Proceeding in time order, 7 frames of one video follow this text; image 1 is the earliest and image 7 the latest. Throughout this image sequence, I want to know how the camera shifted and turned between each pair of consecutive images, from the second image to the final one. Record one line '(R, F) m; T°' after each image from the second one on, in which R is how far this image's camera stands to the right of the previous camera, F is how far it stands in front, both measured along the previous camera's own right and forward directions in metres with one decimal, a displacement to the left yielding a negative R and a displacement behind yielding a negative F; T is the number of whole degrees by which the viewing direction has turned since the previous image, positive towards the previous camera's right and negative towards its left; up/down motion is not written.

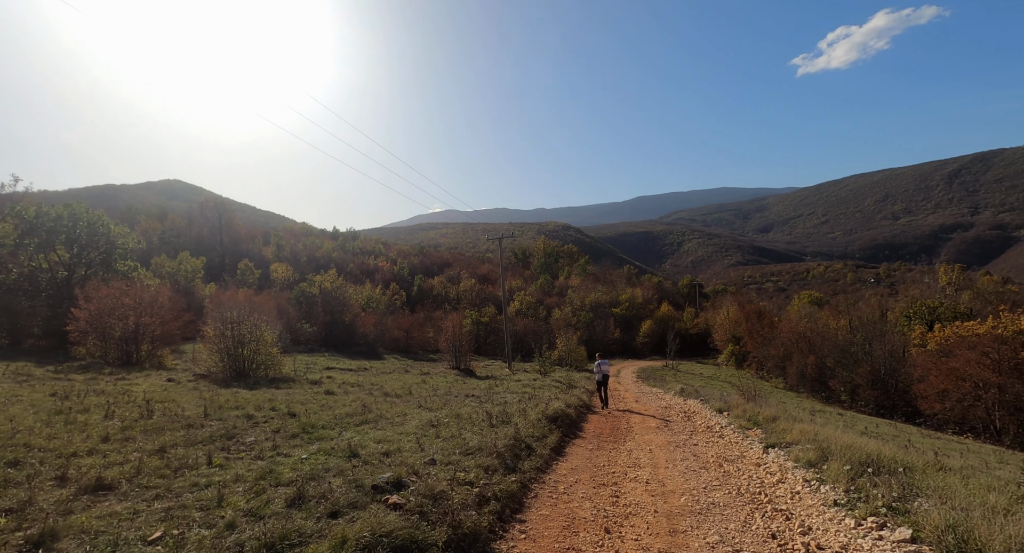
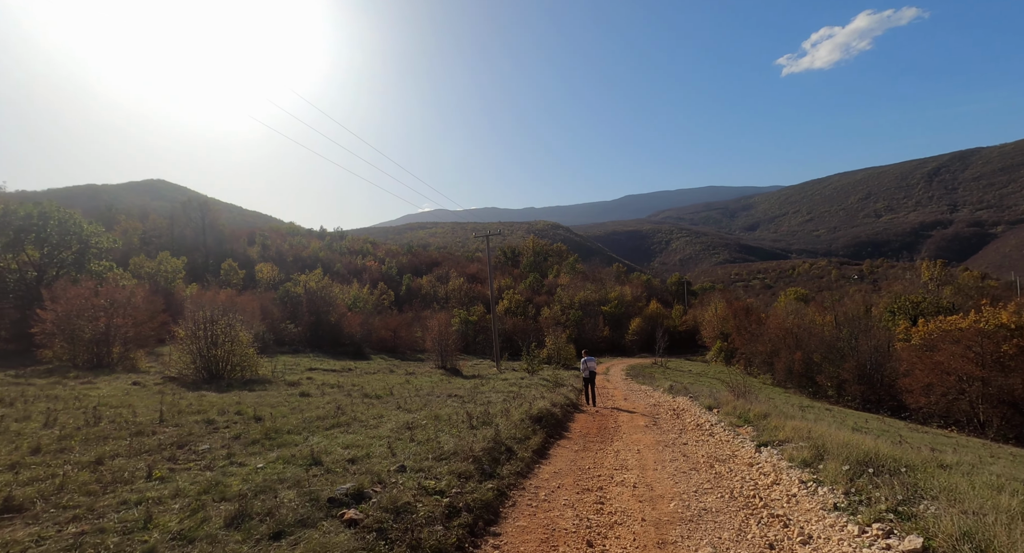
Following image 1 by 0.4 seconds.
(+0.2, +0.4) m; +1°
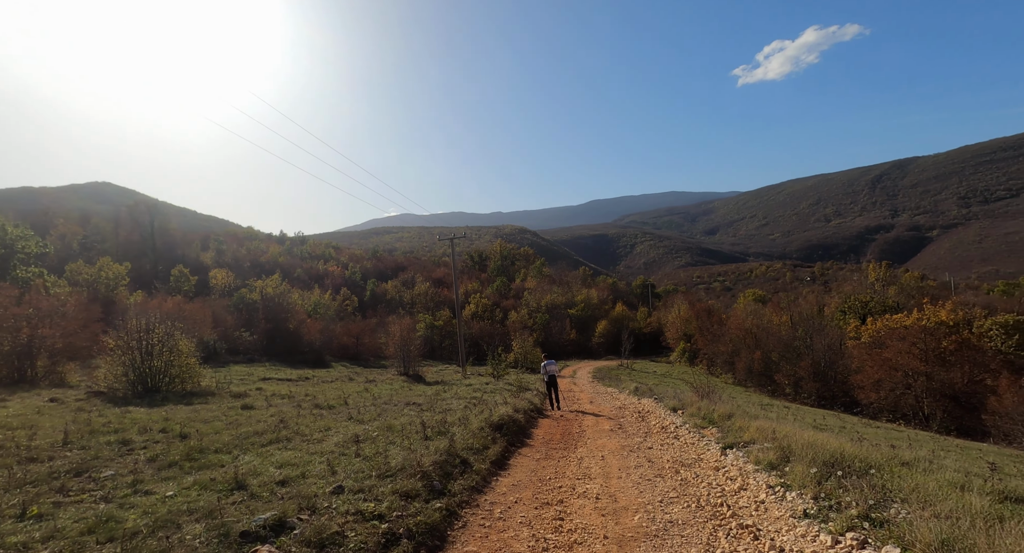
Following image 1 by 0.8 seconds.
(+0.2, +0.5) m; +4°
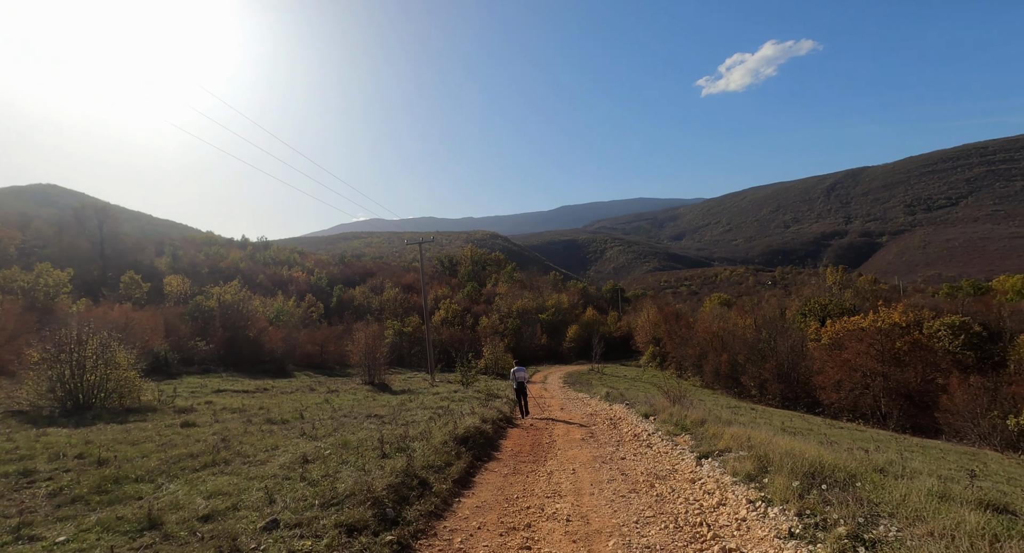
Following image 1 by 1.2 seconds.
(+0.1, +0.5) m; +3°
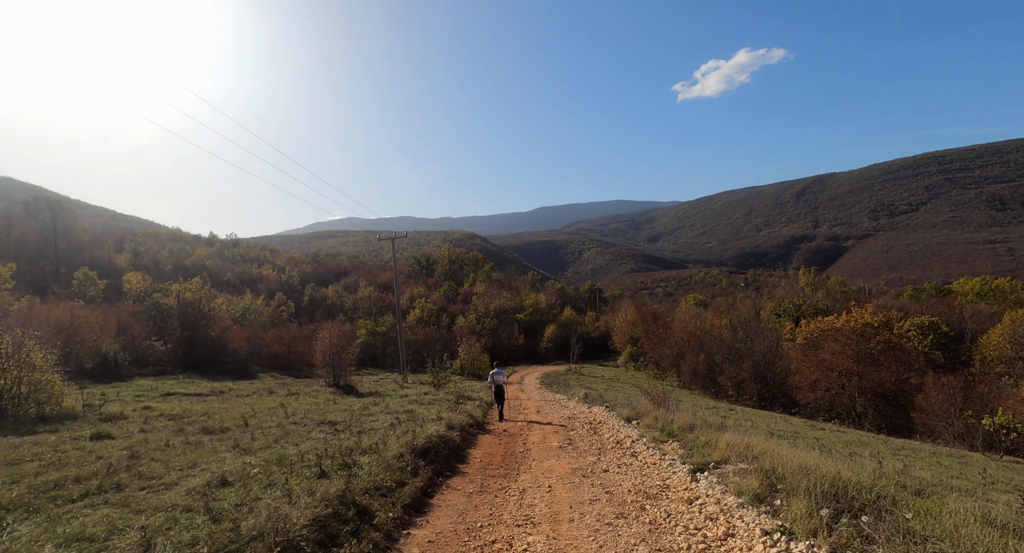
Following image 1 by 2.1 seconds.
(+0.1, +1.2) m; +2°
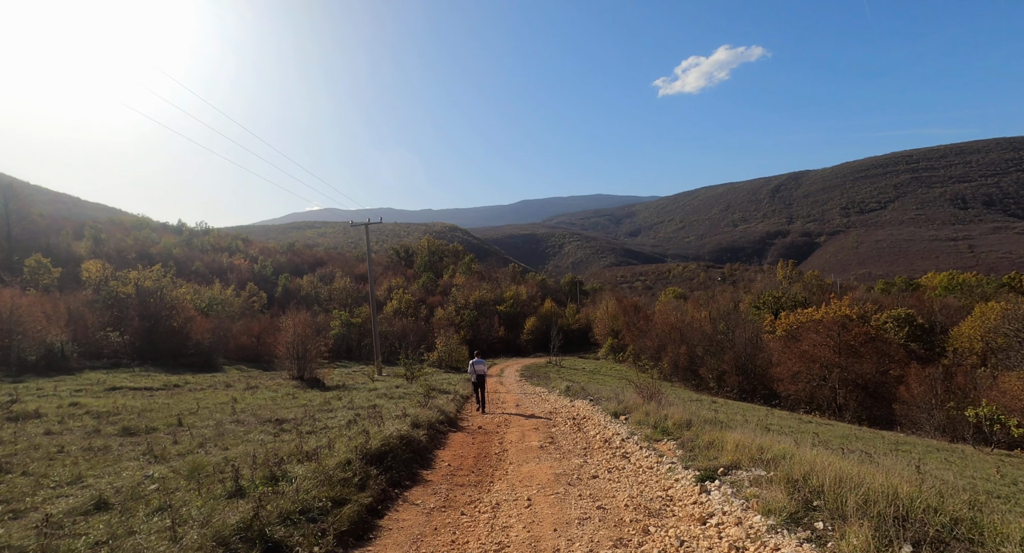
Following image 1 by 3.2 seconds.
(+0.1, +1.3) m; +2°
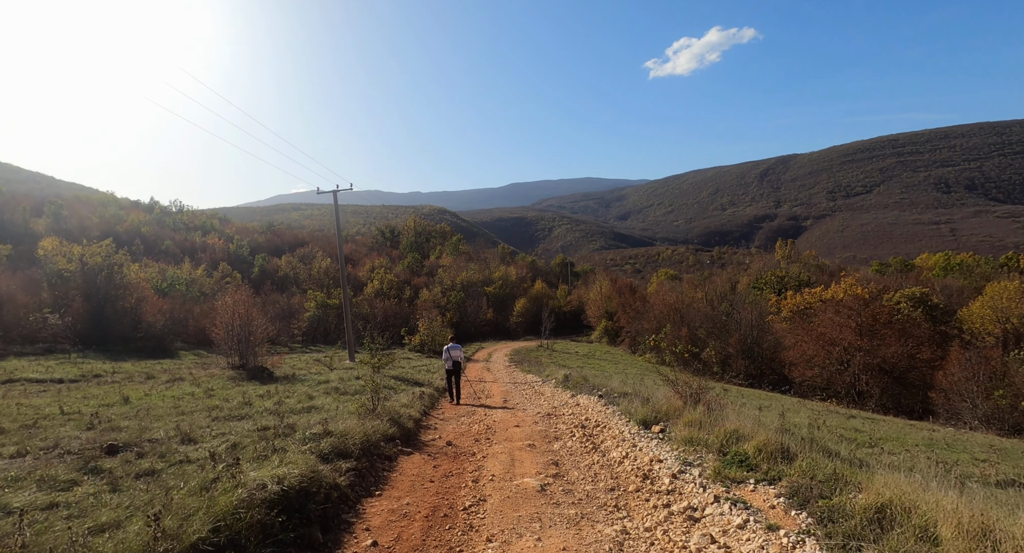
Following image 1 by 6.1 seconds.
(+0.1, +3.8) m; +1°
